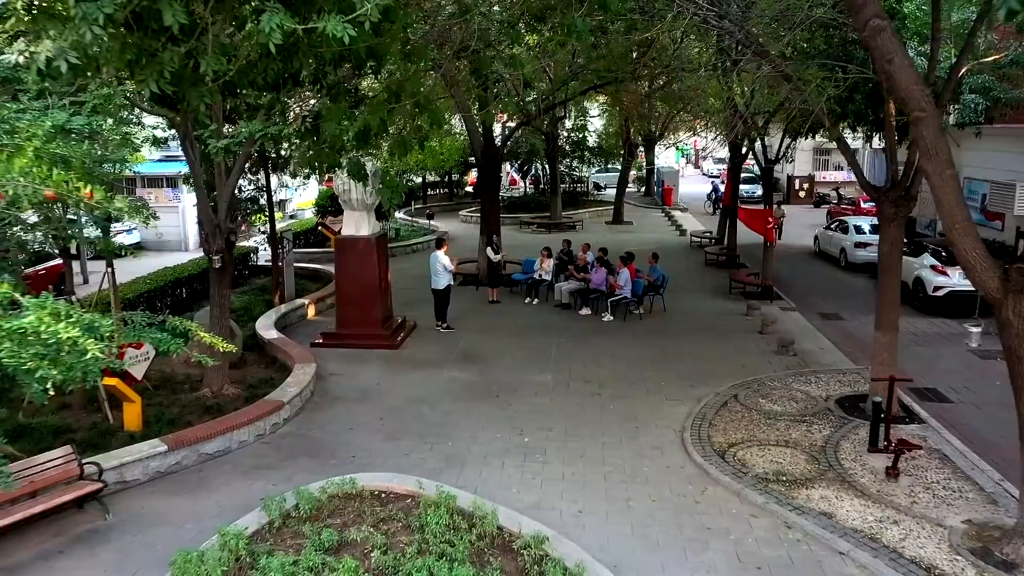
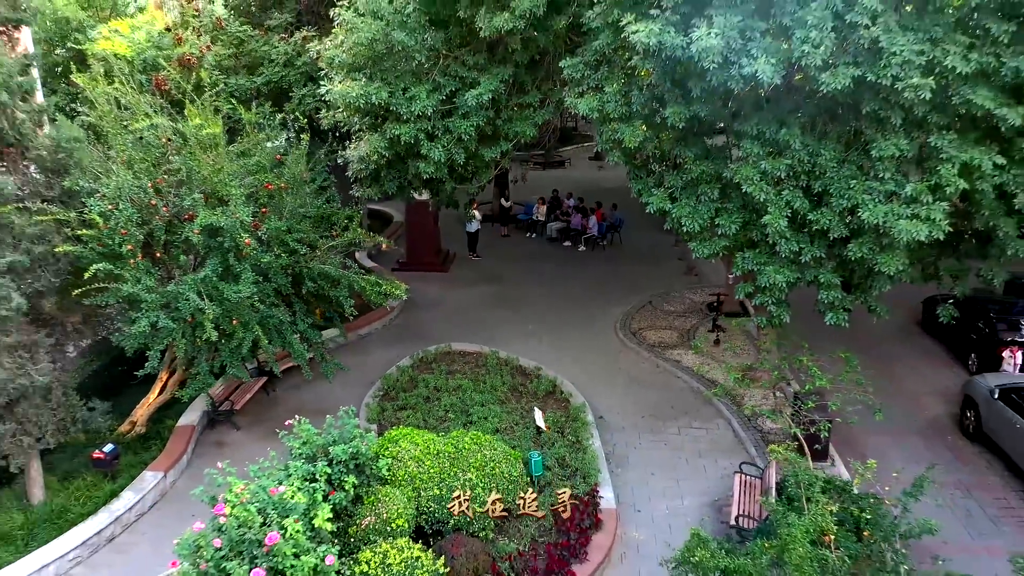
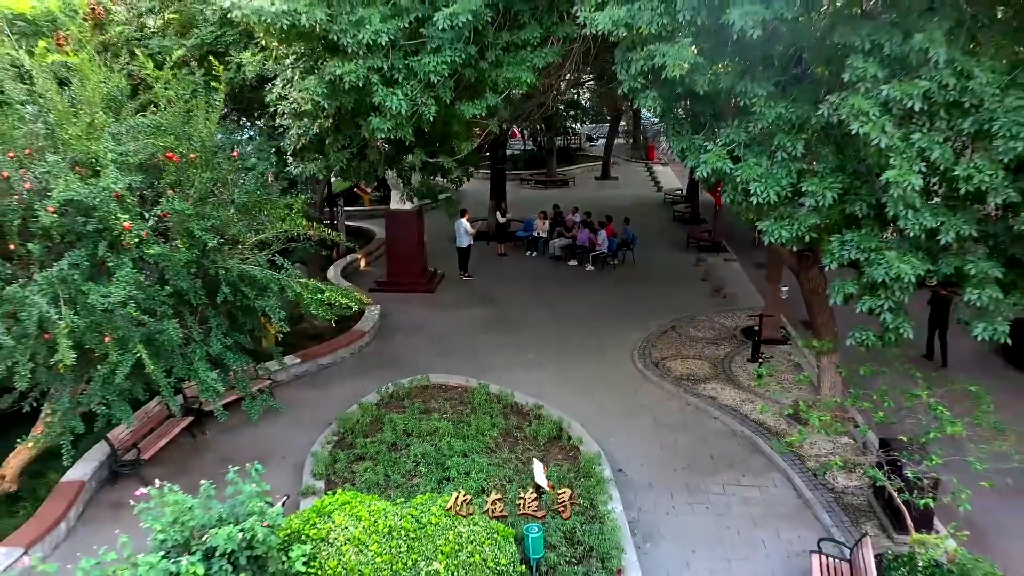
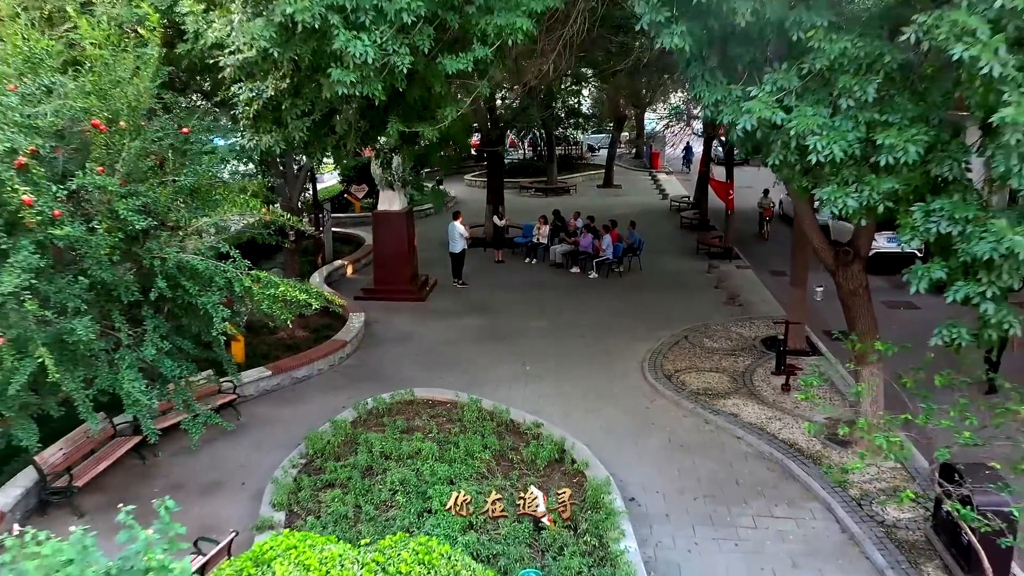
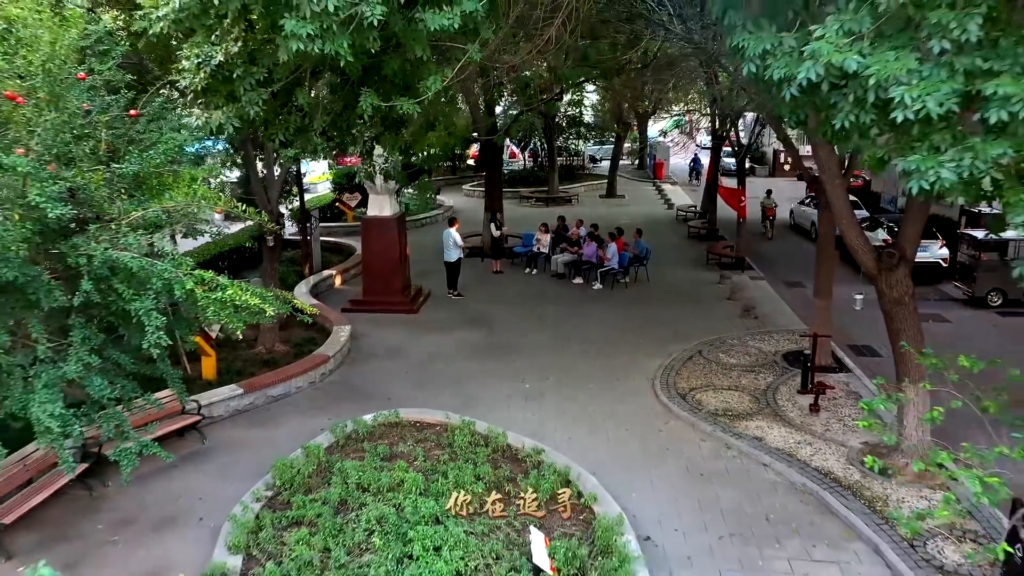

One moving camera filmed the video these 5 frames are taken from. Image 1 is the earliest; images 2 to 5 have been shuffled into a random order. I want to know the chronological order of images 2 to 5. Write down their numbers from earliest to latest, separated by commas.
5, 4, 3, 2
